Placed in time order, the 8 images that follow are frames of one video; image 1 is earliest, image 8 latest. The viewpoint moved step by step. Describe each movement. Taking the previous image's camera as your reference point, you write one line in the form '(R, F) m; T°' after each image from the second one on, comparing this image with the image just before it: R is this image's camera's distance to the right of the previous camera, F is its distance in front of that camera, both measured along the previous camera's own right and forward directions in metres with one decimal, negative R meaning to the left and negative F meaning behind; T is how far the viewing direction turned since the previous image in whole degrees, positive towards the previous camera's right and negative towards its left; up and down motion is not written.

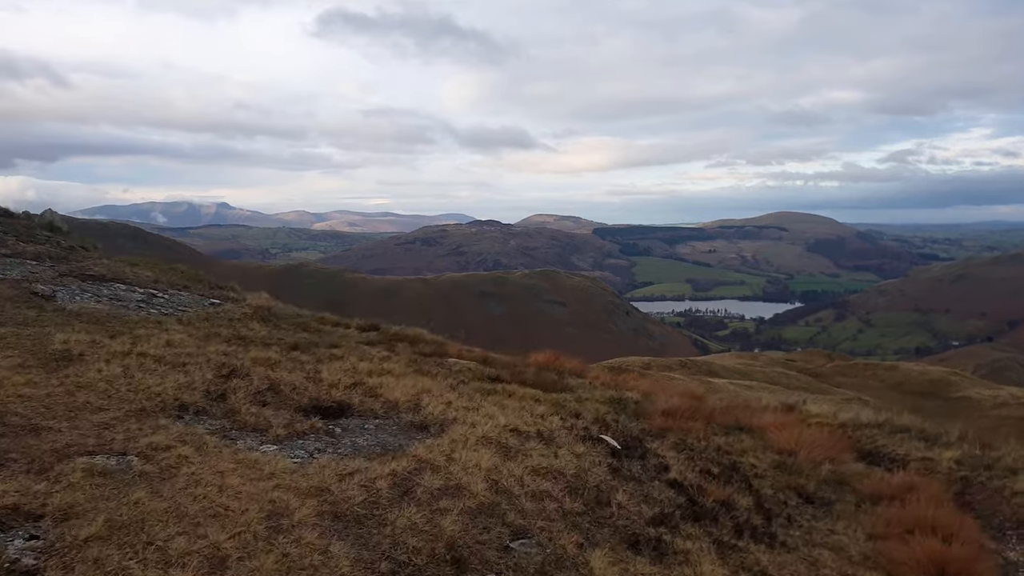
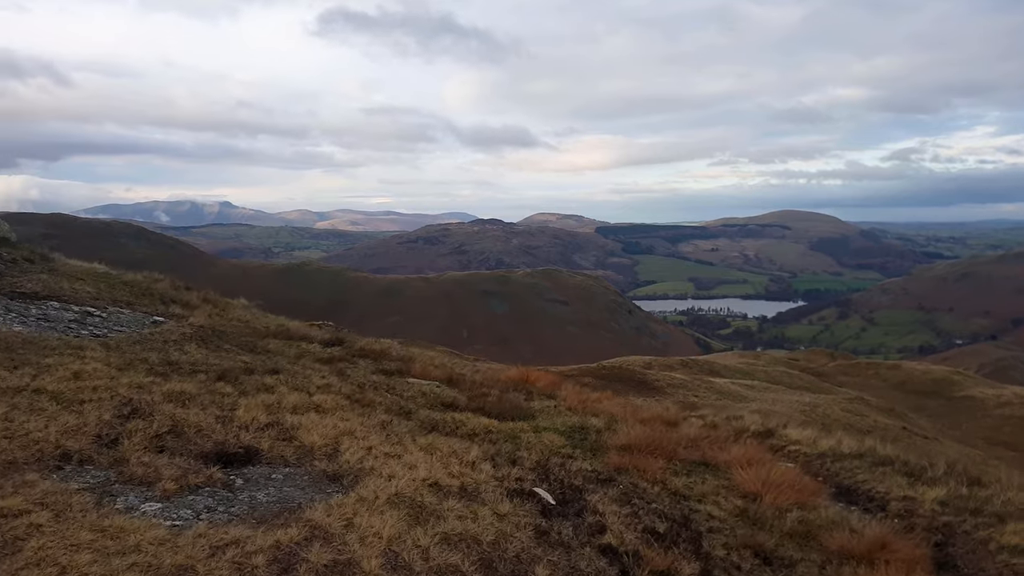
(+0.3, +0.4) m; 0°
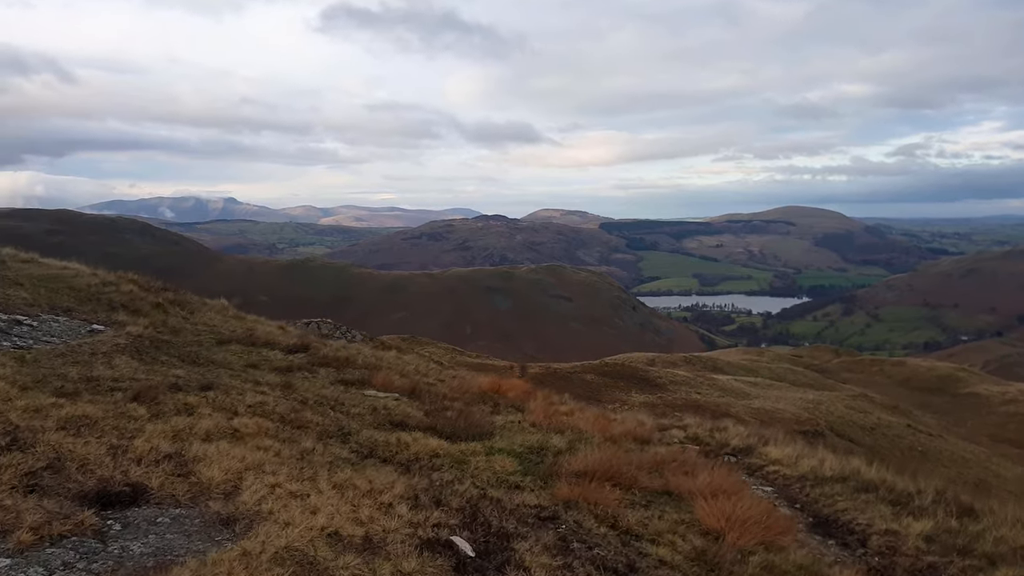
(+0.3, +0.4) m; 0°
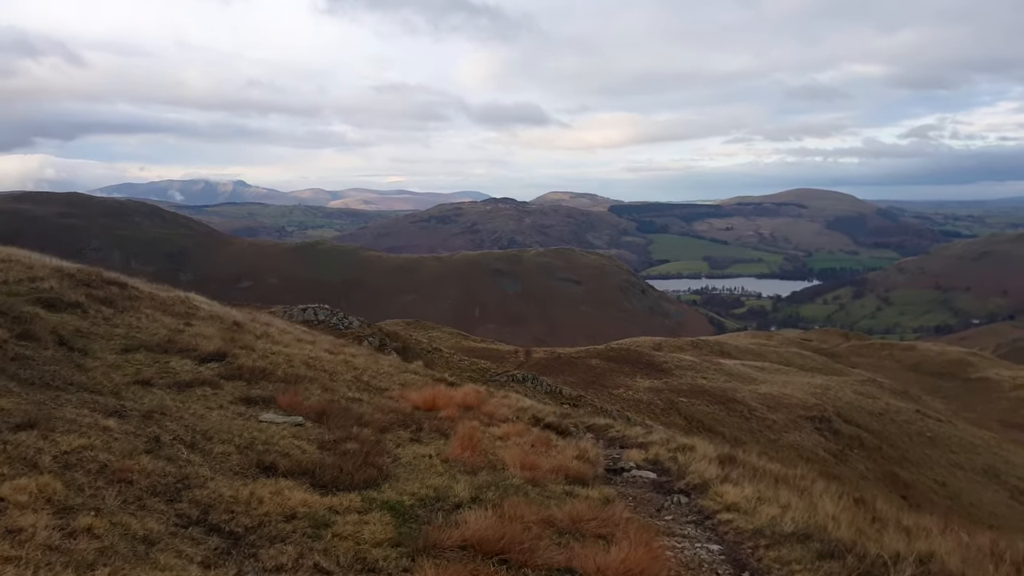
(+0.6, +0.9) m; -1°
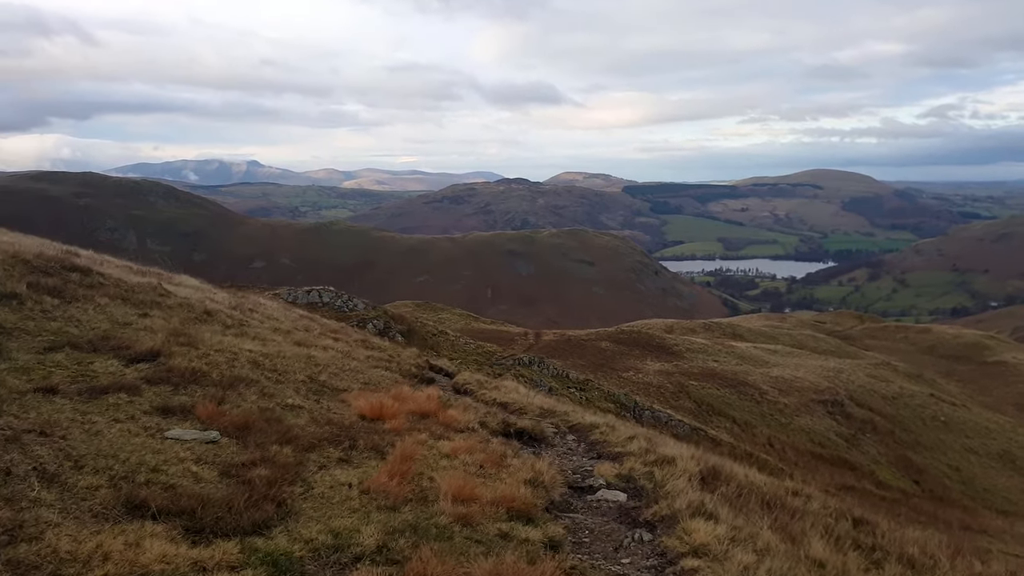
(+0.4, +0.7) m; -1°
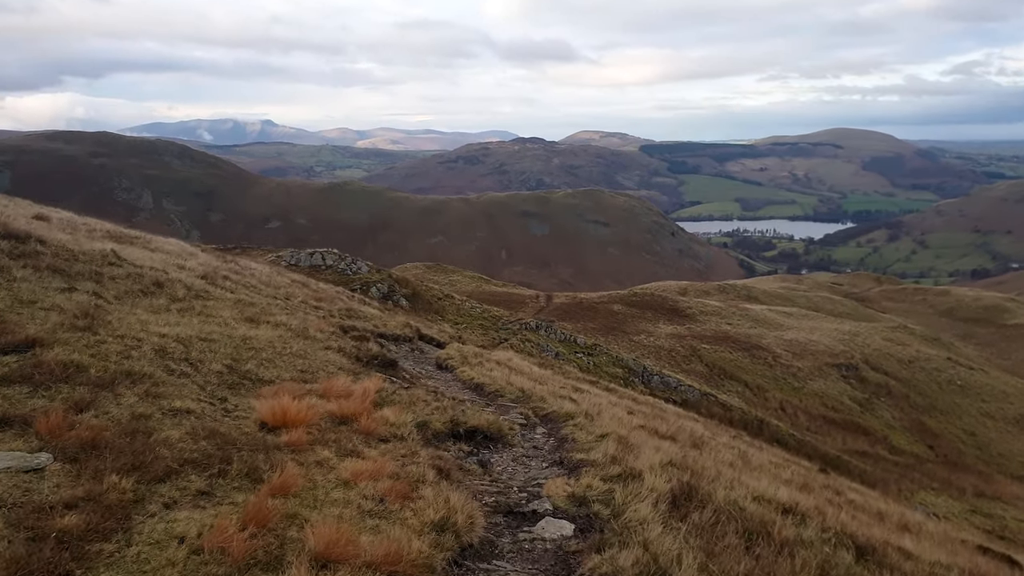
(+0.5, +1.1) m; -1°
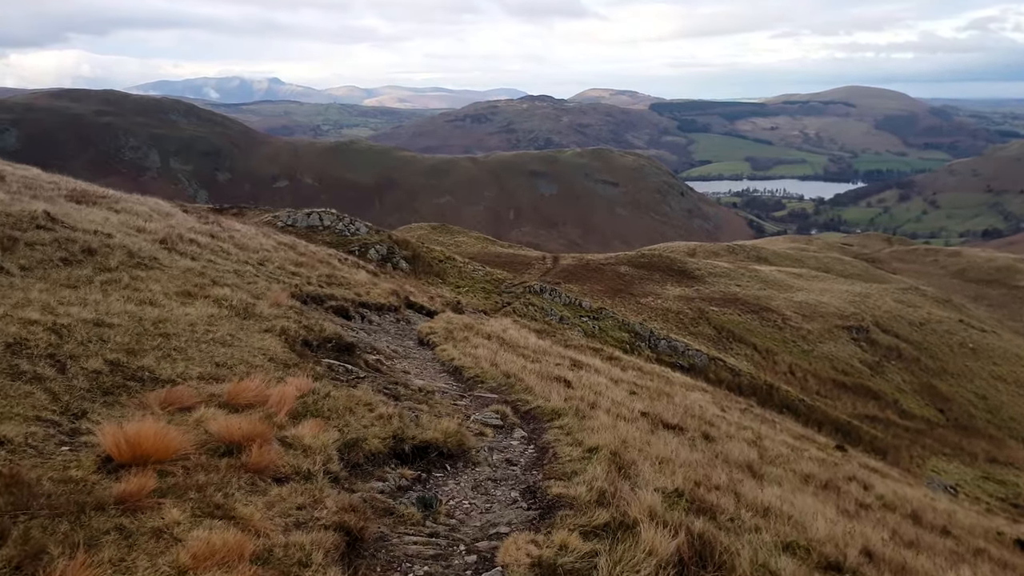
(+0.3, +1.4) m; -1°
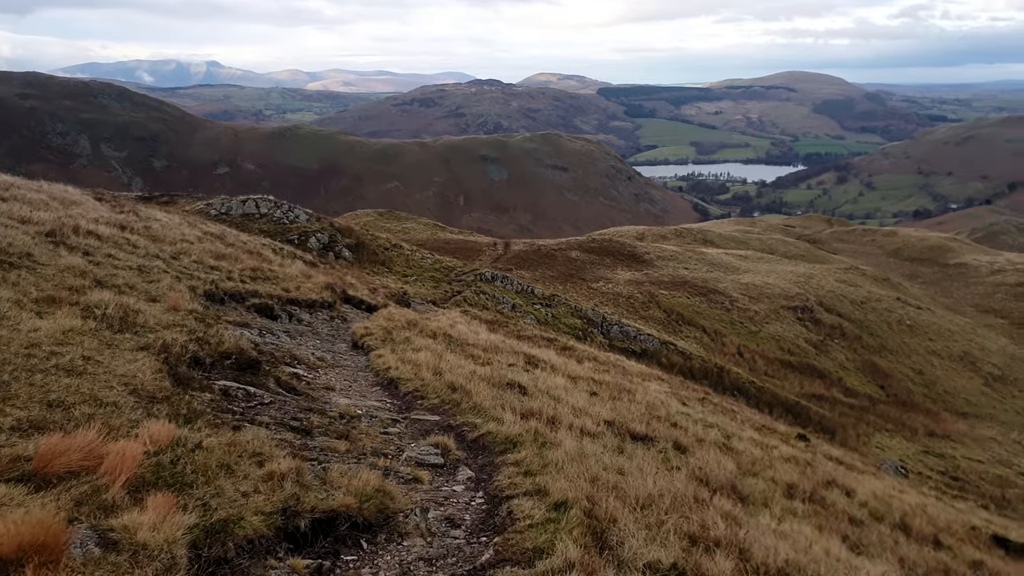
(+0.1, +1.3) m; +4°
